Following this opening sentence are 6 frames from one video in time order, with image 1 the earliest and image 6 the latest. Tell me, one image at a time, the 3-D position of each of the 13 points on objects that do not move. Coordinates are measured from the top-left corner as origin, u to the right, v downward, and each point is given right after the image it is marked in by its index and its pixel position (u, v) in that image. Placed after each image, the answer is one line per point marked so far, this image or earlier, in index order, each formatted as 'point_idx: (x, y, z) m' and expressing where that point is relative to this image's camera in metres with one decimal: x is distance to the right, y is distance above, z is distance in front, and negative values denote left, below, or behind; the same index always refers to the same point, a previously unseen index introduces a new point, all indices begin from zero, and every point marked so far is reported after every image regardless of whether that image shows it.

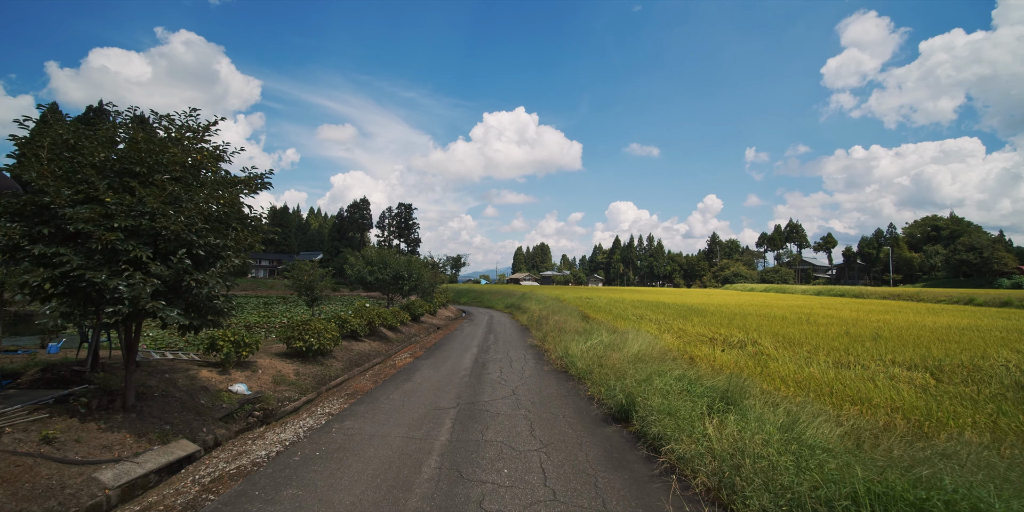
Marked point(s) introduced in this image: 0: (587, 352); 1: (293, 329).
0: (+1.5, -1.9, +8.0) m
1: (-5.6, -1.9, +10.3) m
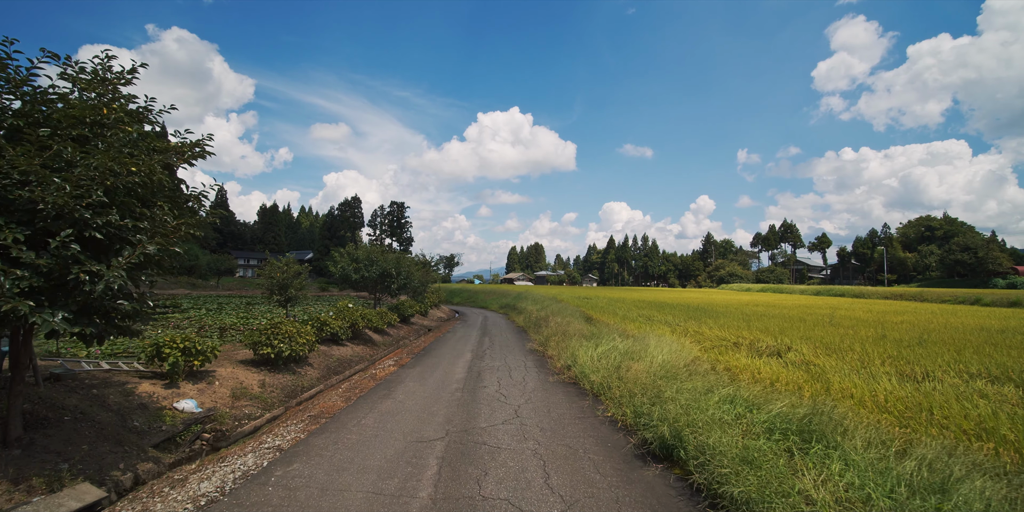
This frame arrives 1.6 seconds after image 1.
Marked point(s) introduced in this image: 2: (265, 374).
0: (+1.5, -1.8, +6.8) m
1: (-5.7, -1.7, +9.0) m
2: (-5.3, -2.6, +8.6) m
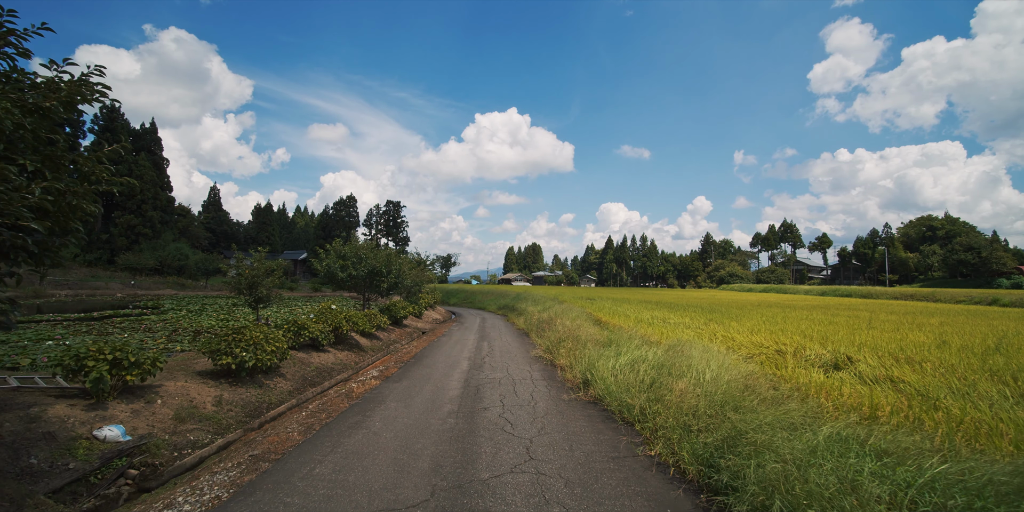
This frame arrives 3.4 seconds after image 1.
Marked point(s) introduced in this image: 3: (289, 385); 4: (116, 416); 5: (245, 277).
0: (+1.6, -1.6, +5.5) m
1: (-5.6, -1.6, +7.6) m
2: (-5.3, -2.4, +7.3) m
3: (-4.7, -2.7, +8.5) m
4: (-5.5, -2.2, +5.6) m
5: (-6.9, -0.5, +10.4) m
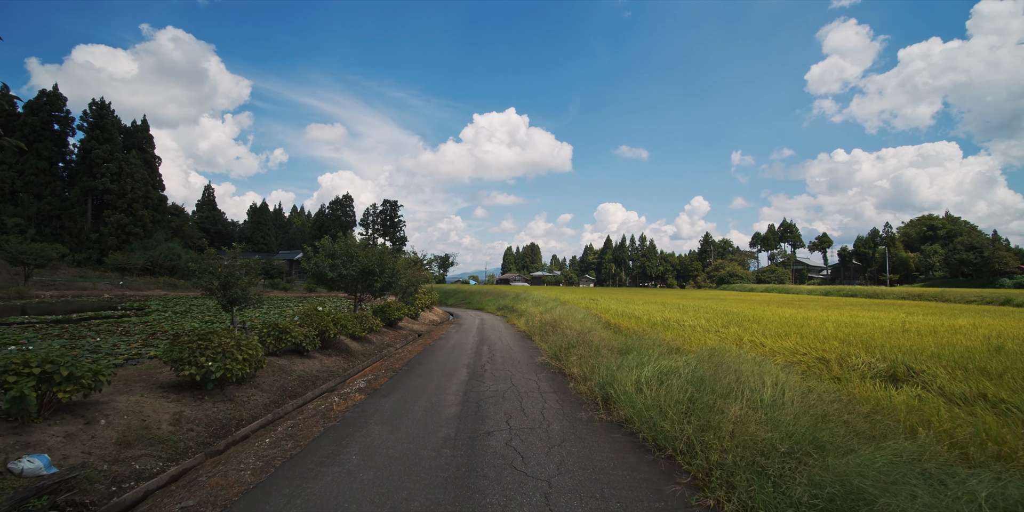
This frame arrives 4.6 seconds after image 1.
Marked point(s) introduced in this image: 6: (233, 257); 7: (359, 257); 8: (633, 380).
0: (+1.7, -1.5, +4.6) m
1: (-5.5, -1.5, +6.7) m
2: (-5.2, -2.3, +6.3) m
3: (-4.6, -2.6, +7.5) m
4: (-5.5, -2.2, +4.7) m
5: (-6.8, -0.5, +9.5) m
6: (-6.7, 0.0, +9.8) m
7: (-5.5, 0.0, +14.5) m
8: (+1.6, -1.6, +5.1) m
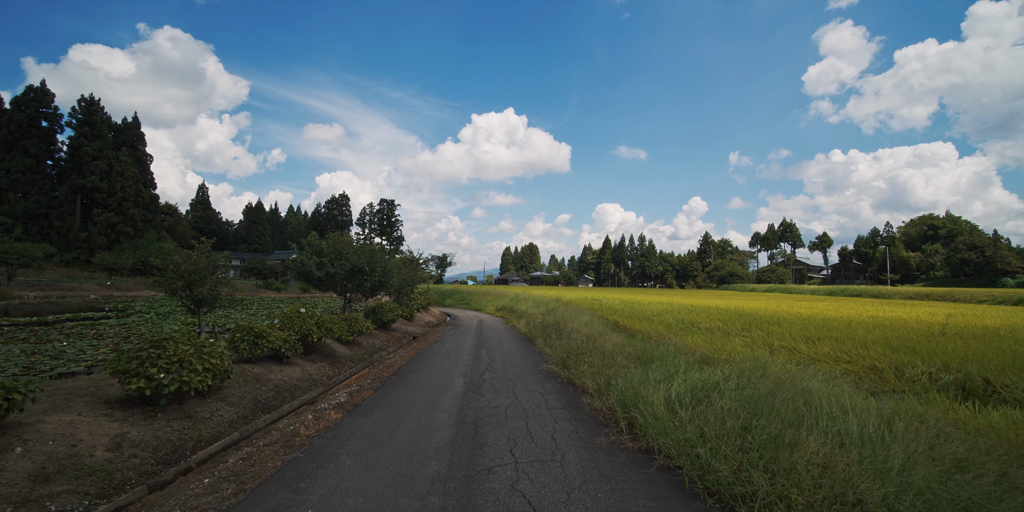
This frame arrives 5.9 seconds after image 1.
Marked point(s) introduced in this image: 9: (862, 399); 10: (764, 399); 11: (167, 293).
0: (+1.8, -1.5, +3.6) m
1: (-5.5, -1.4, +5.7) m
2: (-5.1, -2.3, +5.4) m
3: (-4.6, -2.6, +6.6) m
4: (-5.4, -2.1, +3.7) m
5: (-6.8, -0.4, +8.5) m
6: (-6.7, +0.1, +8.9) m
7: (-5.5, 0.0, +13.5) m
8: (+1.6, -1.5, +4.2) m
9: (+3.1, -1.3, +3.6) m
10: (+2.3, -1.3, +3.7) m
11: (-7.1, -0.8, +8.6) m
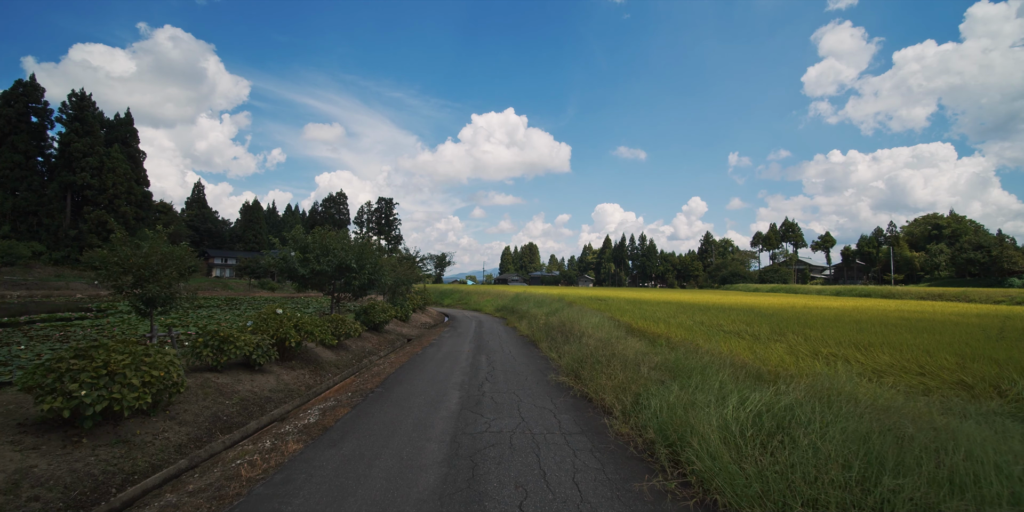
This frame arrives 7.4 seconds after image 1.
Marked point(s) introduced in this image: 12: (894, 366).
0: (+1.9, -1.3, +2.6) m
1: (-5.4, -1.3, +4.7) m
2: (-5.0, -2.1, +4.3) m
3: (-4.5, -2.4, +5.5) m
4: (-5.3, -1.9, +2.6) m
5: (-6.7, -0.2, +7.4) m
6: (-6.6, +0.2, +7.8) m
7: (-5.5, +0.2, +12.4) m
8: (+1.7, -1.4, +3.2) m
9: (+3.2, -1.2, +2.5) m
10: (+2.3, -1.2, +2.6) m
11: (-7.1, -0.7, +7.5) m
12: (+5.2, -1.5, +5.4) m
